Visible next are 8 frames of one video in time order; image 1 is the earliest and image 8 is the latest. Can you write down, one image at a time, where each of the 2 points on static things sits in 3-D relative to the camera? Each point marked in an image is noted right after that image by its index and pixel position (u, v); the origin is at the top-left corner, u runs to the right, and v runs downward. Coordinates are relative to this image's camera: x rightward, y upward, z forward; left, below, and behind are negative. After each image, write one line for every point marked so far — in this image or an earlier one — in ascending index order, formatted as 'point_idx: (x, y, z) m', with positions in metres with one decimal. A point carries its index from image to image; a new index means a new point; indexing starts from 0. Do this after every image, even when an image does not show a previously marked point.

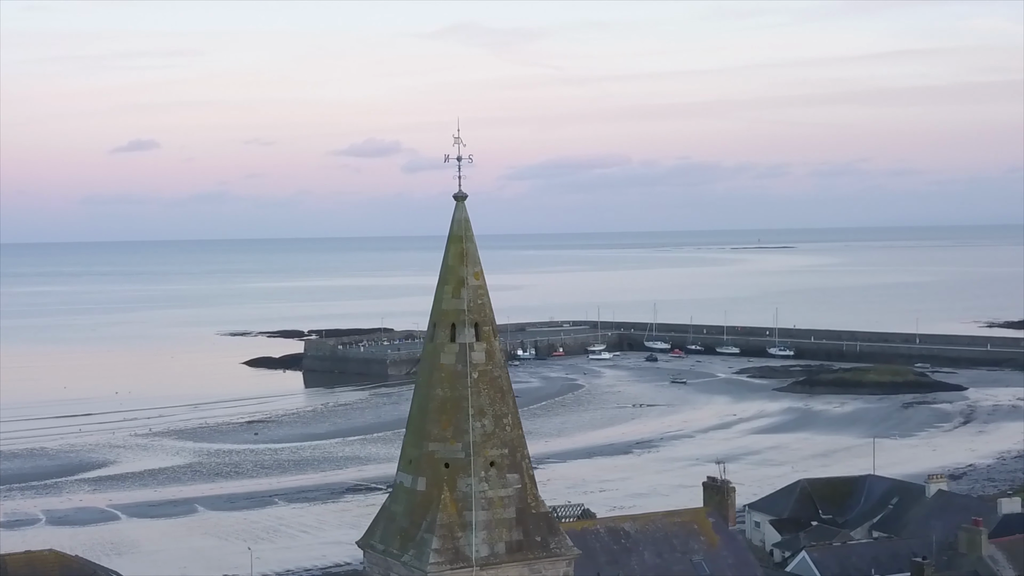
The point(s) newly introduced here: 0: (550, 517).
0: (+0.2, -1.4, +9.7) m
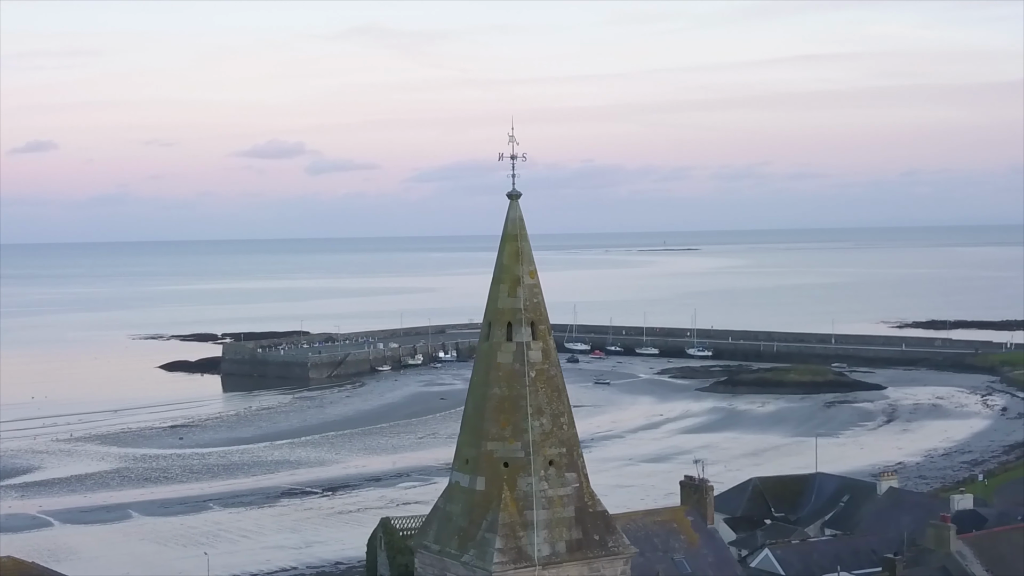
0: (+0.6, -1.4, +9.7) m
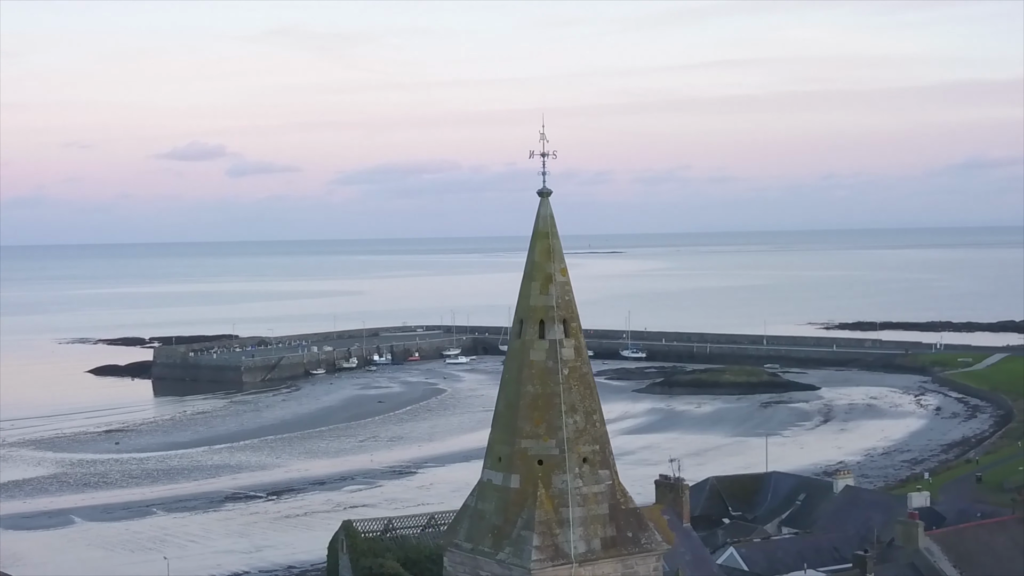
0: (+0.8, -1.4, +9.7) m
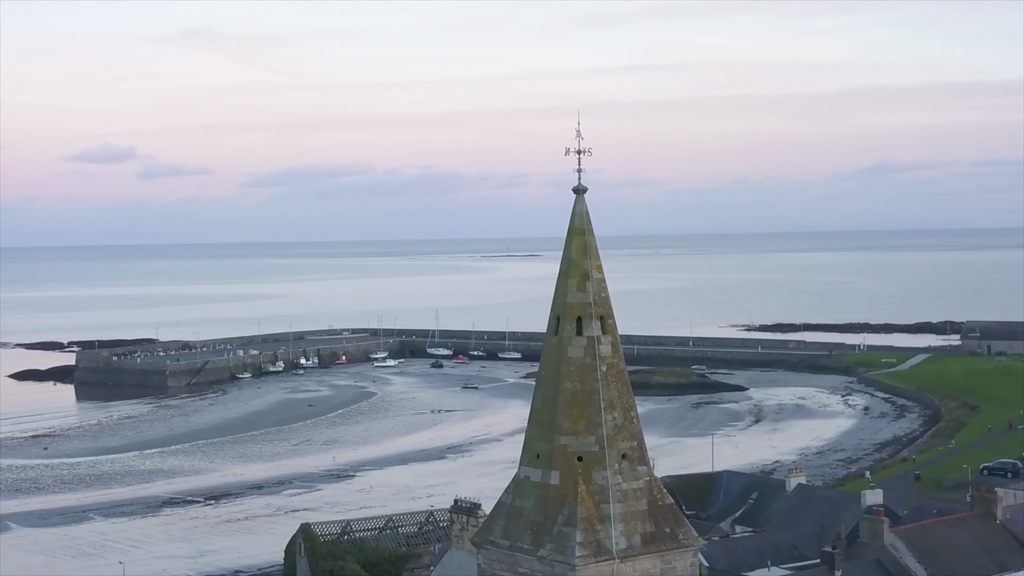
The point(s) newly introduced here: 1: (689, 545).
0: (+1.0, -1.4, +9.8) m
1: (+1.1, -1.6, +9.7) m
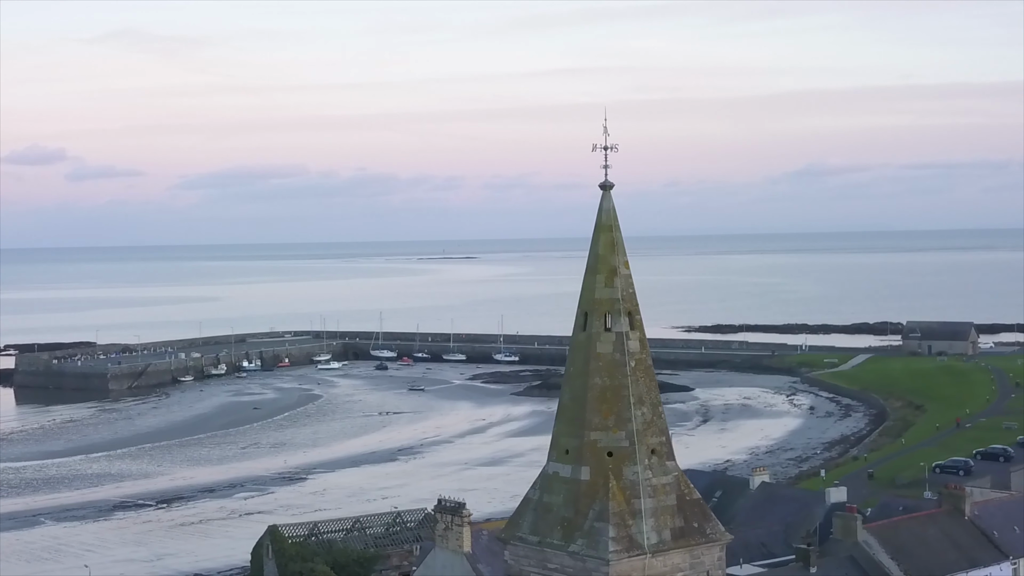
0: (+1.2, -1.4, +9.8) m
1: (+1.3, -1.6, +9.7) m
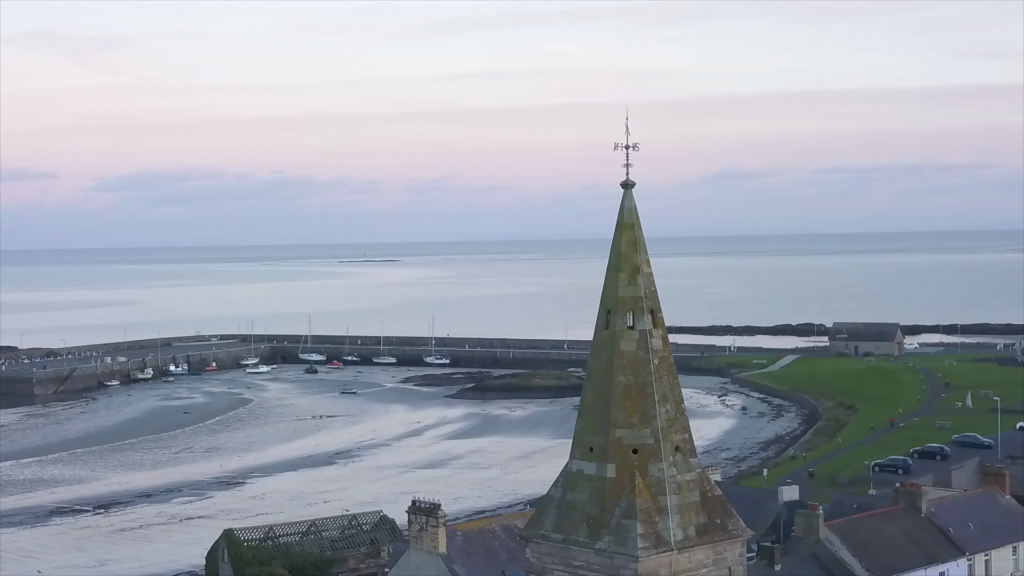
0: (+1.4, -1.4, +9.9) m
1: (+1.5, -1.6, +9.8) m
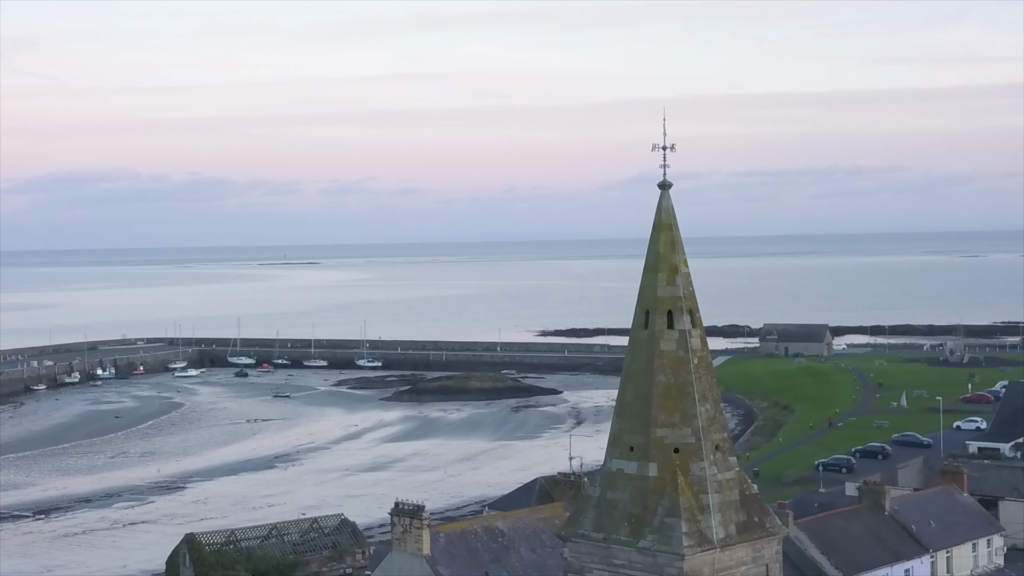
0: (+1.6, -1.4, +10.0) m
1: (+1.7, -1.6, +9.9) m
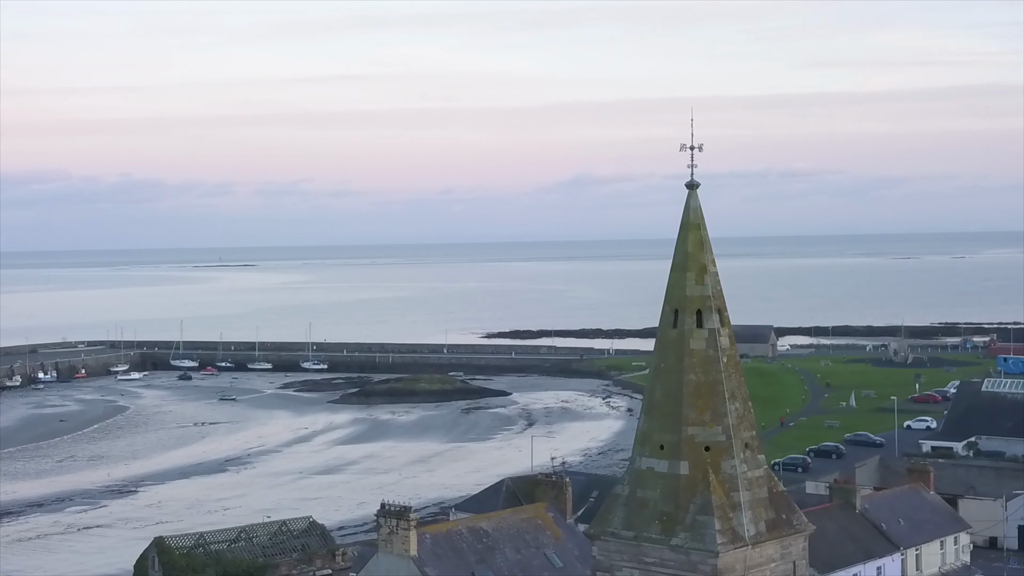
0: (+1.8, -1.4, +10.1) m
1: (+1.9, -1.6, +10.0) m
